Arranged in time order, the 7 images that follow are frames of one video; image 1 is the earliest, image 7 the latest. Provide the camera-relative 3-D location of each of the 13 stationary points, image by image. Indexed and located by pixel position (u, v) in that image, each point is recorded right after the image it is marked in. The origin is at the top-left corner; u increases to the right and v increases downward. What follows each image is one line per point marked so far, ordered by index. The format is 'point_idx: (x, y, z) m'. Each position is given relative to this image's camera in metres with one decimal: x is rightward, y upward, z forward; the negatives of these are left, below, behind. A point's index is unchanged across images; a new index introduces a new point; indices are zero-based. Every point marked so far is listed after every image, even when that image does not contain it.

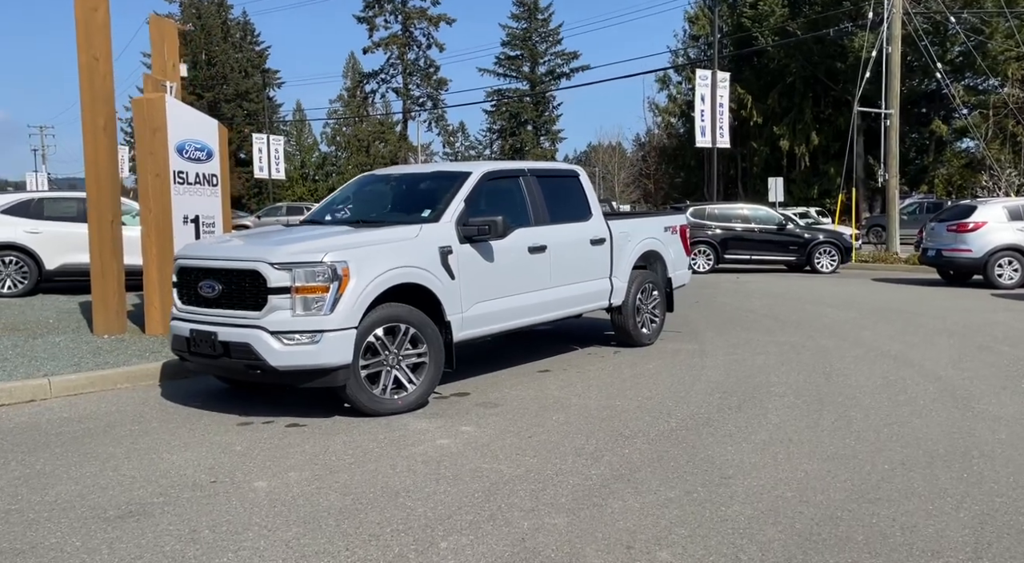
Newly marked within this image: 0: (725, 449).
0: (+1.4, -1.1, +5.5) m
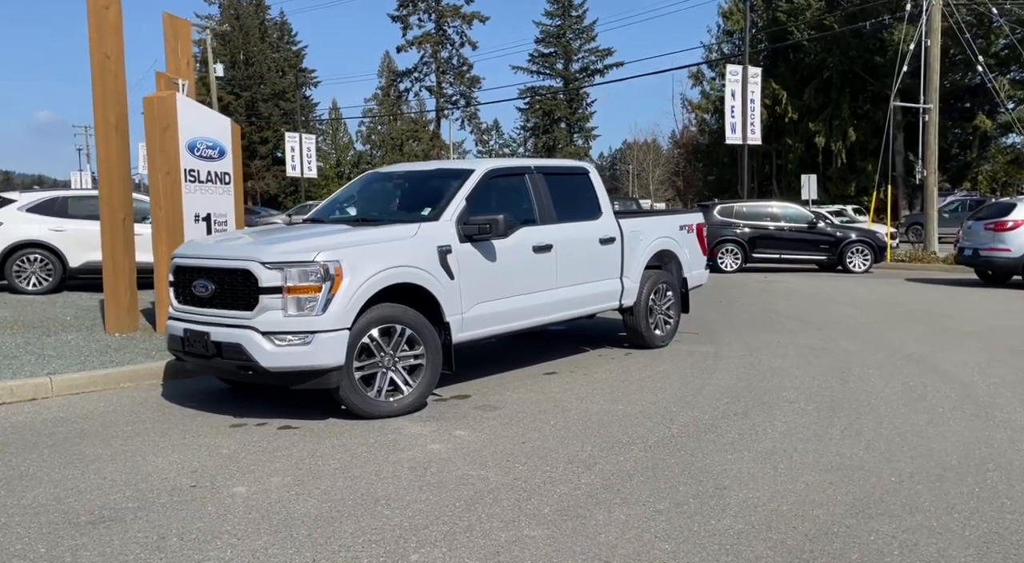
0: (+1.3, -1.1, +5.3) m
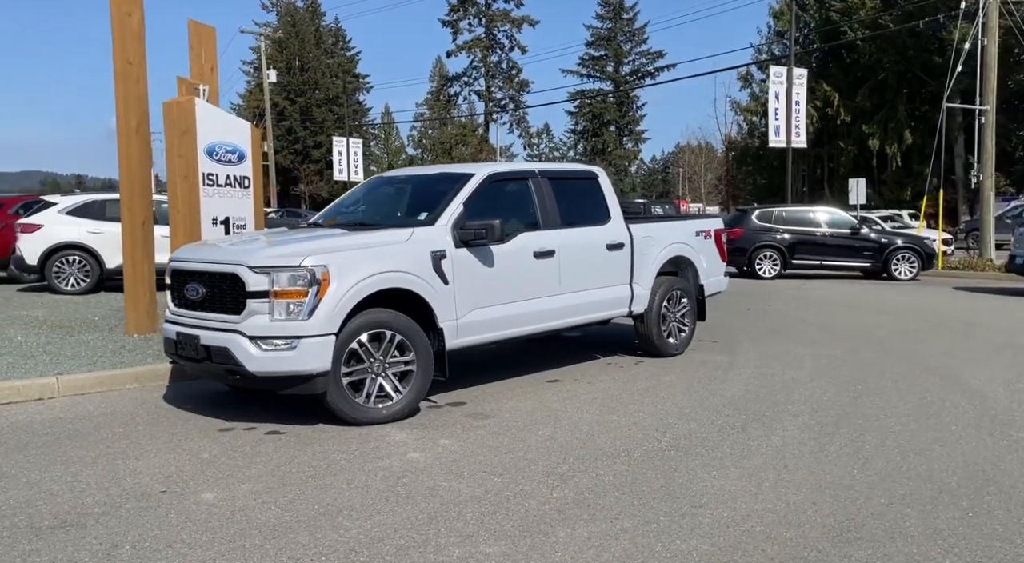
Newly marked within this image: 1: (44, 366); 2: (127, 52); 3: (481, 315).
0: (+1.2, -1.2, +5.1) m
1: (-4.6, -0.8, +8.0) m
2: (-4.5, +2.7, +9.7) m
3: (-0.3, -0.3, +7.0) m
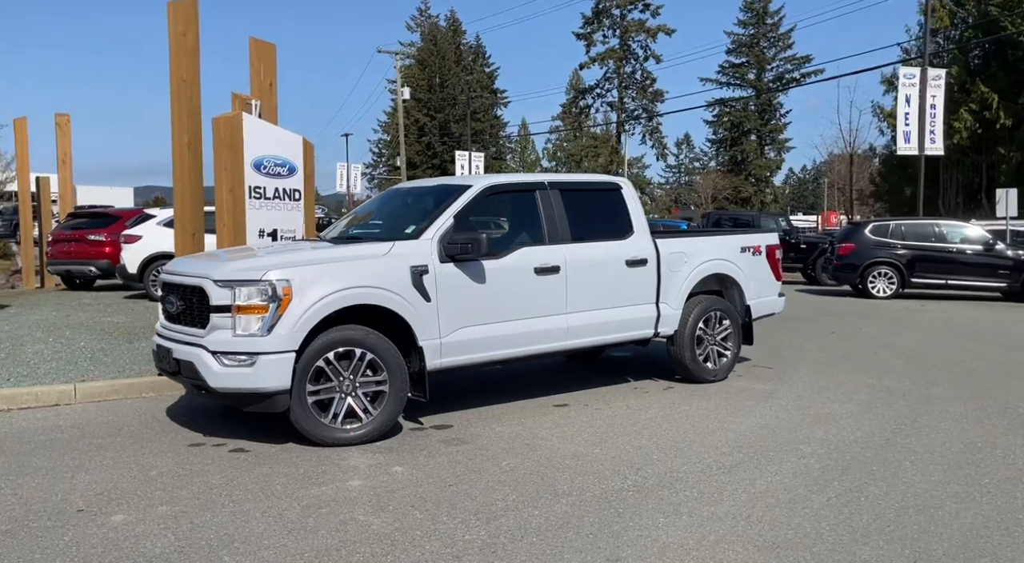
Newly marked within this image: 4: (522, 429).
0: (+0.8, -1.3, +4.5) m
1: (-4.4, -0.9, +8.4) m
2: (-4.0, +2.6, +10.0) m
3: (-0.4, -0.4, +6.7) m
4: (+0.1, -1.2, +6.5) m
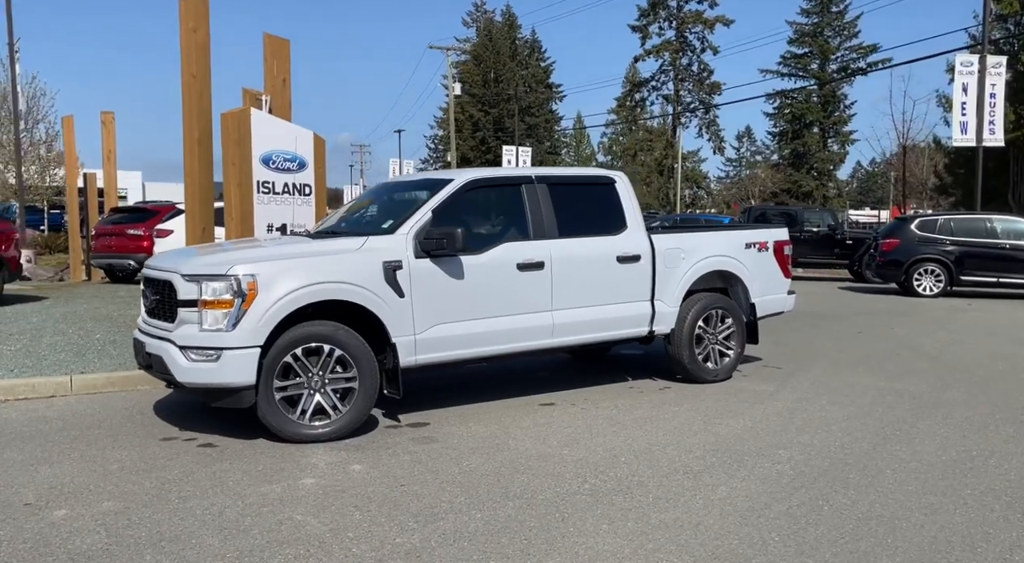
0: (+0.4, -1.3, +4.3) m
1: (-4.5, -0.9, +8.5) m
2: (-3.9, +2.6, +10.1) m
3: (-0.5, -0.4, +6.6) m
4: (-0.1, -1.1, +6.4) m
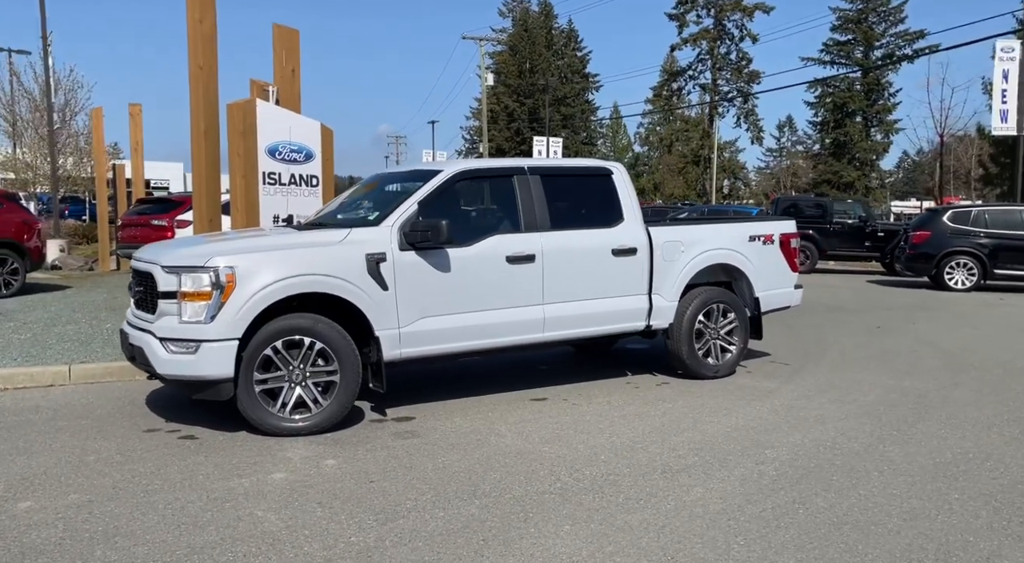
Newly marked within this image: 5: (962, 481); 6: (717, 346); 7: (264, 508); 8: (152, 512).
0: (+0.2, -1.3, +4.2) m
1: (-4.5, -0.8, +8.6) m
2: (-3.8, +2.8, +10.1) m
3: (-0.6, -0.3, +6.5) m
4: (-0.2, -1.1, +6.3) m
5: (+2.6, -1.2, +4.8) m
6: (+2.0, -0.6, +7.9) m
7: (-1.4, -1.2, +4.6) m
8: (-2.0, -1.2, +4.5) m
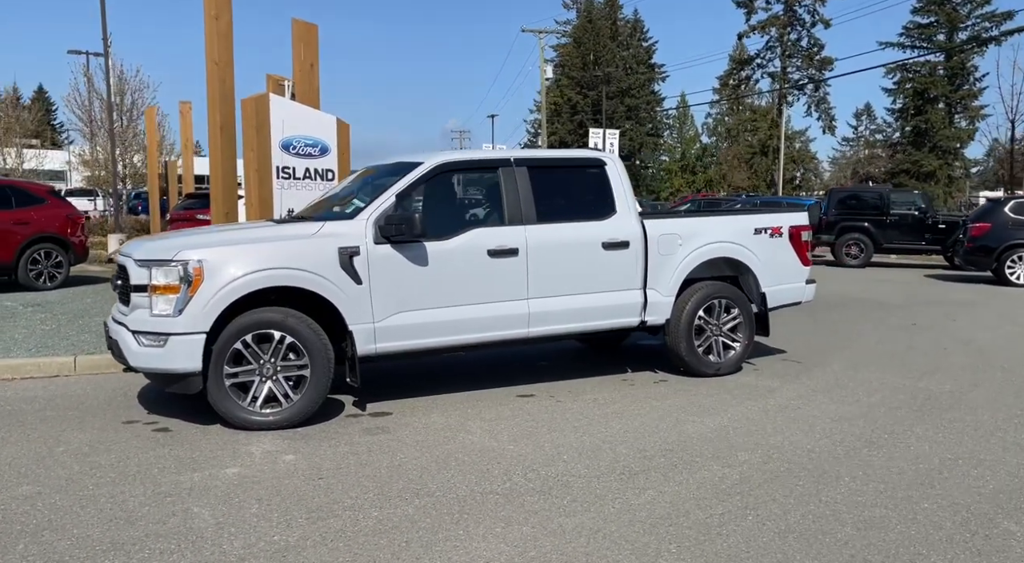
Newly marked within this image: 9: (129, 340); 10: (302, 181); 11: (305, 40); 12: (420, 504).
0: (-0.2, -1.2, +4.0) m
1: (-4.4, -0.7, +8.8) m
2: (-3.7, +2.8, +10.3) m
3: (-0.8, -0.3, +6.4) m
4: (-0.4, -1.0, +6.2) m
5: (+2.3, -1.2, +4.4) m
6: (+1.9, -0.6, +7.6) m
7: (-1.7, -1.2, +4.5) m
8: (-2.3, -1.2, +4.5) m
9: (-2.7, -0.4, +5.9) m
10: (-2.7, +1.3, +10.6) m
11: (-2.8, +3.3, +11.3) m
12: (-0.5, -1.2, +4.5) m
